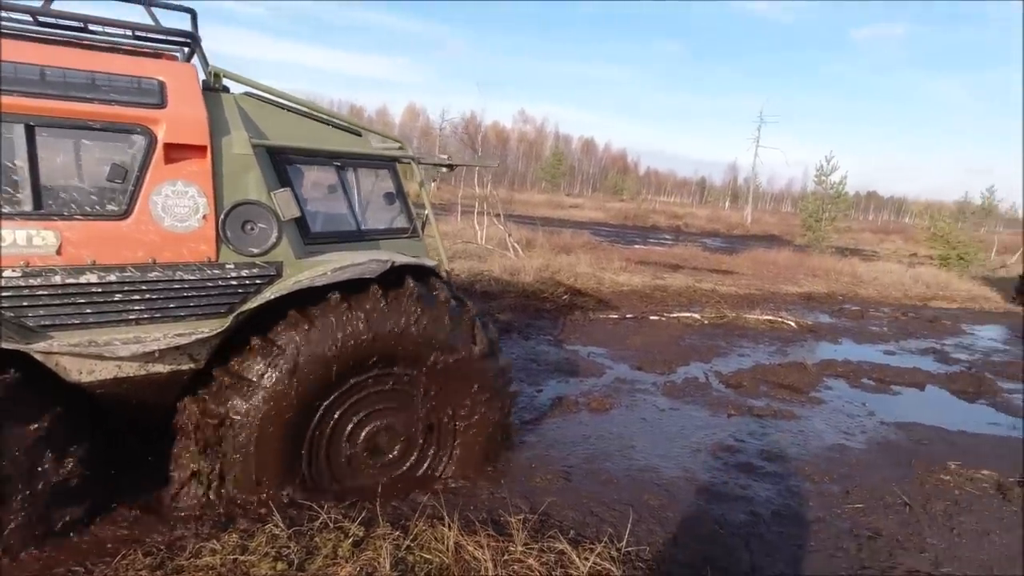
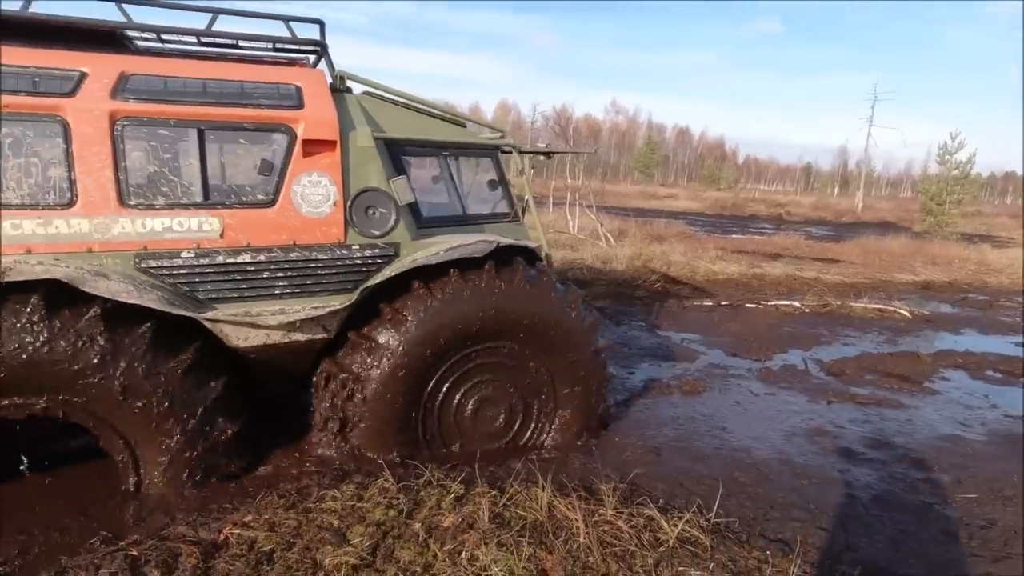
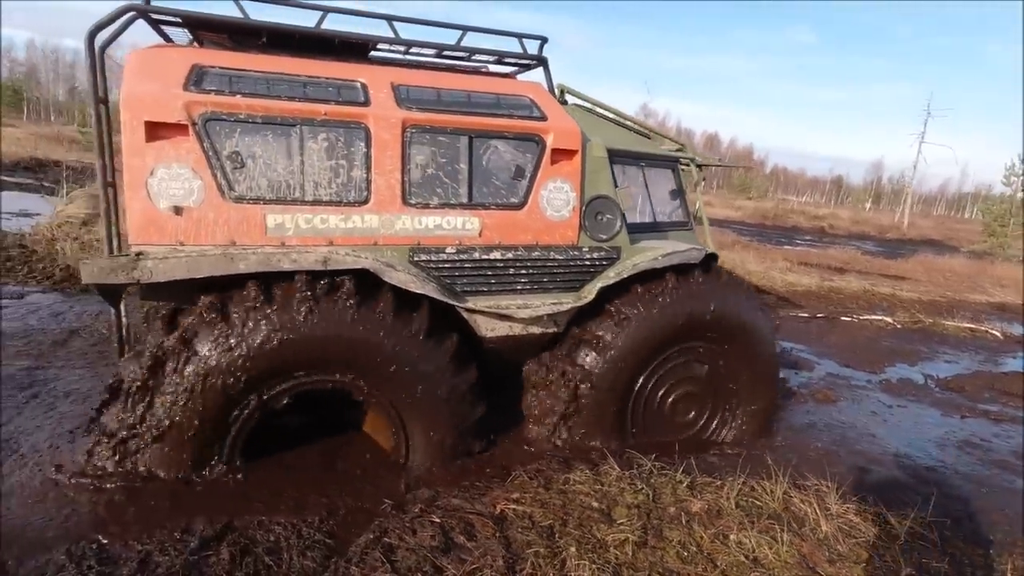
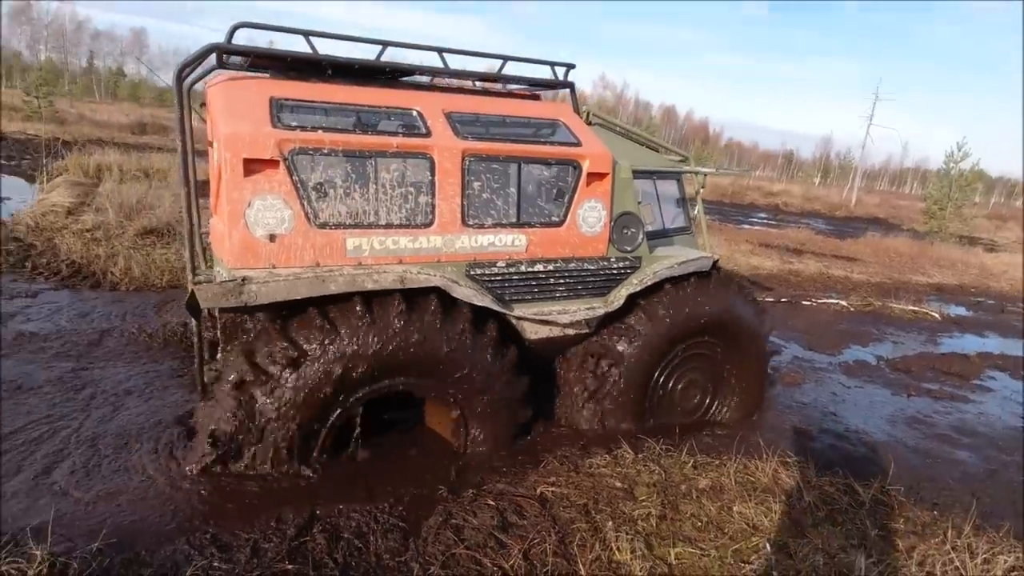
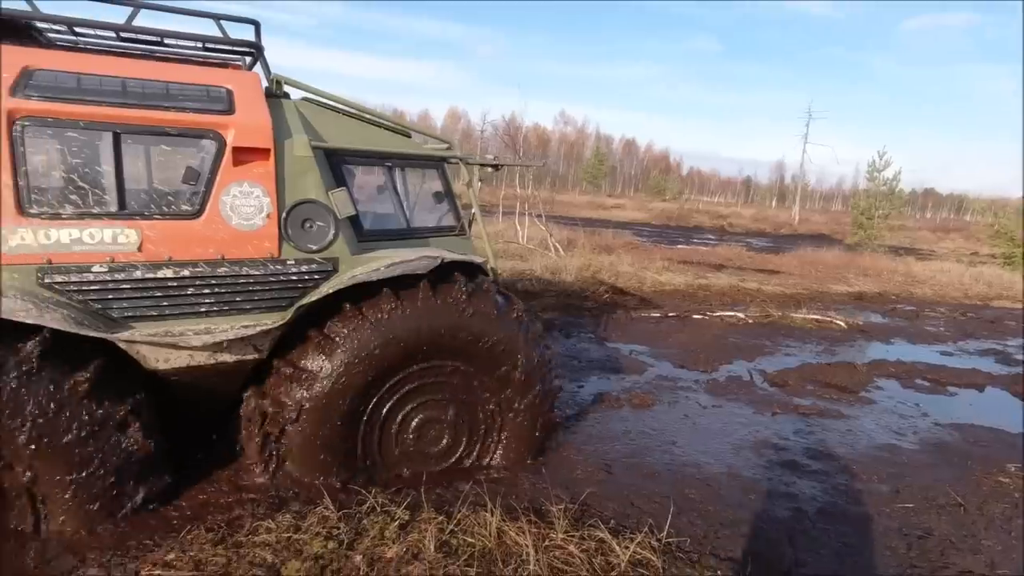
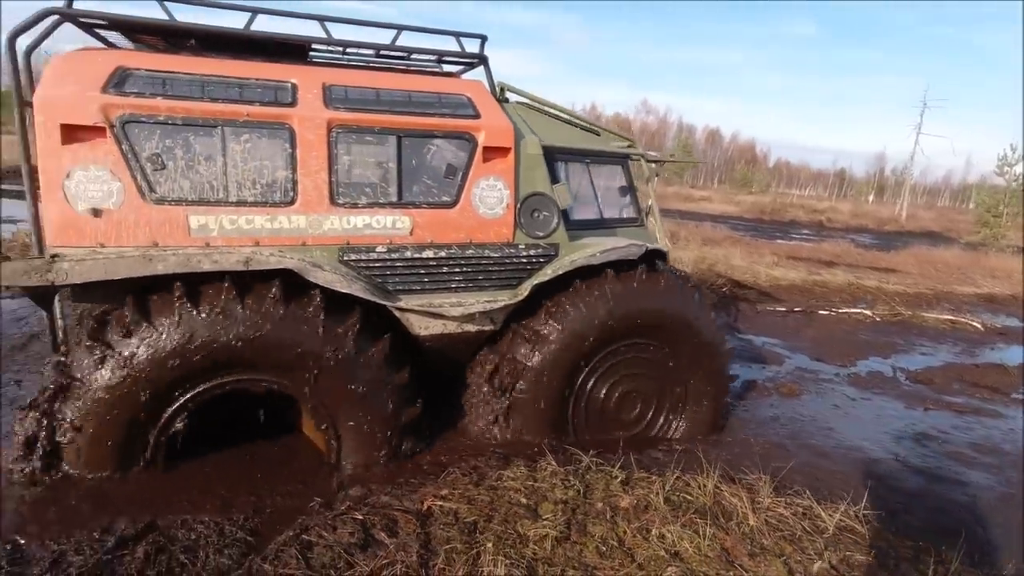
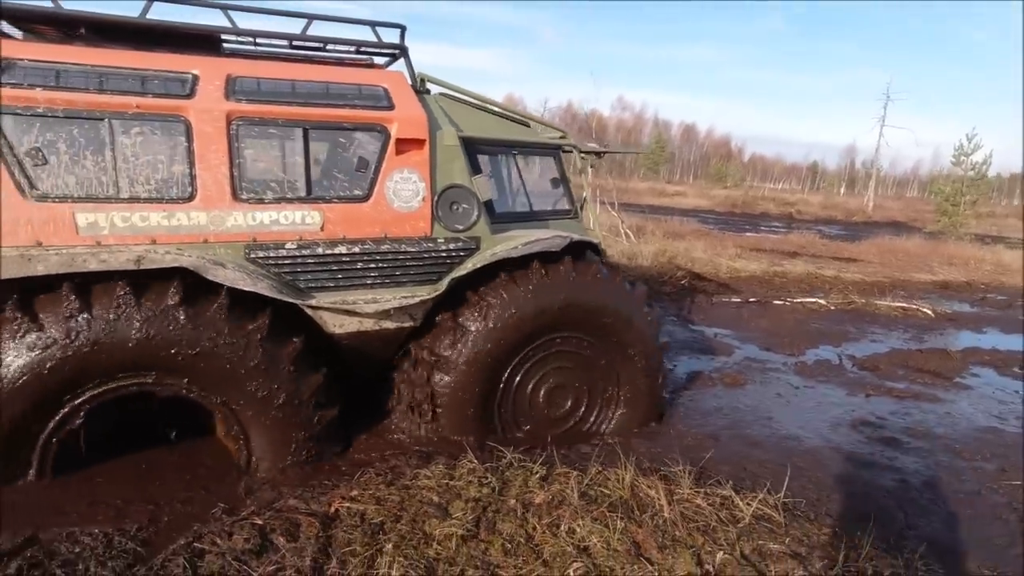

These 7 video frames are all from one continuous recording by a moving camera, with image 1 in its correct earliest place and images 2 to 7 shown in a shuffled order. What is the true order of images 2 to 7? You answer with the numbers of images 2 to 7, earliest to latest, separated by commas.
5, 2, 7, 6, 3, 4
